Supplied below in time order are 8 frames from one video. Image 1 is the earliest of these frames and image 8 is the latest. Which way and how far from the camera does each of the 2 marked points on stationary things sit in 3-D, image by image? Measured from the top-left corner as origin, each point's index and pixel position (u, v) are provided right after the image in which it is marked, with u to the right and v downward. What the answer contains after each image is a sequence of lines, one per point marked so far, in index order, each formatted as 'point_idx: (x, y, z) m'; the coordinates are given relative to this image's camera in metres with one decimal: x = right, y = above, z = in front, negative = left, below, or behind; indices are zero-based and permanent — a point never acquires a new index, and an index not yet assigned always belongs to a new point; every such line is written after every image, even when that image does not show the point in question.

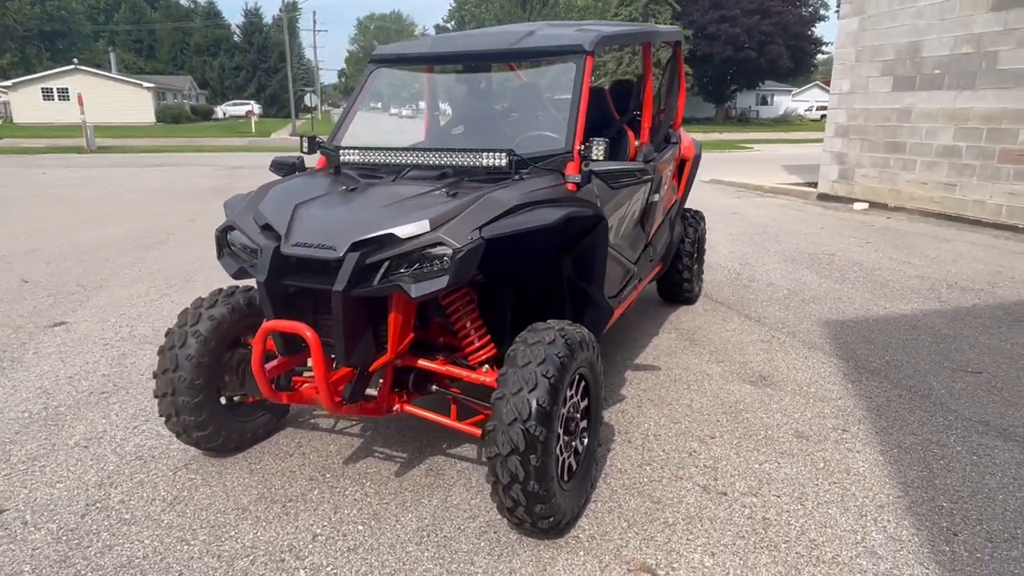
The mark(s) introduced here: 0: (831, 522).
0: (+1.5, -1.1, +3.1) m
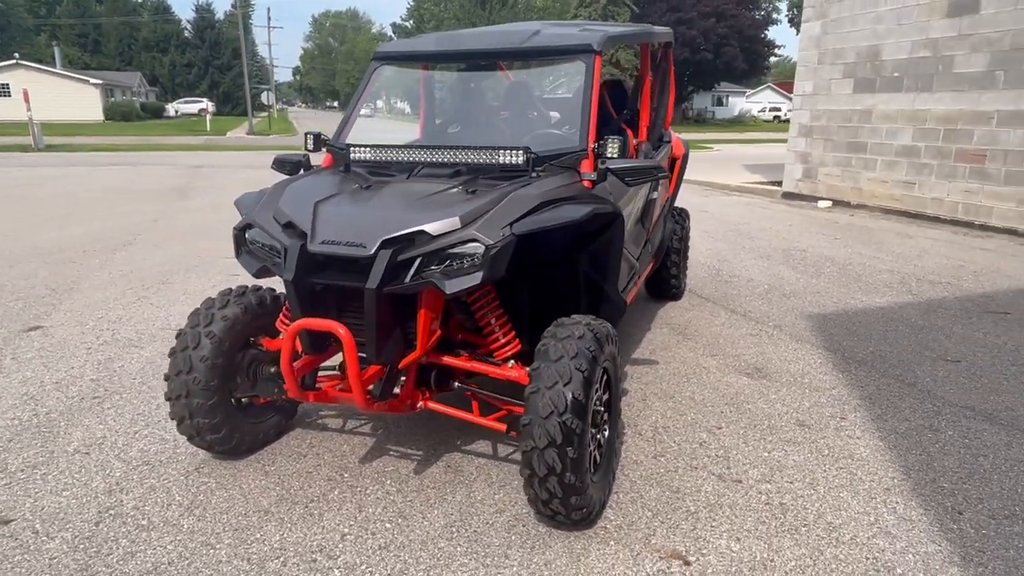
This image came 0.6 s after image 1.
0: (+1.6, -1.0, +3.2) m
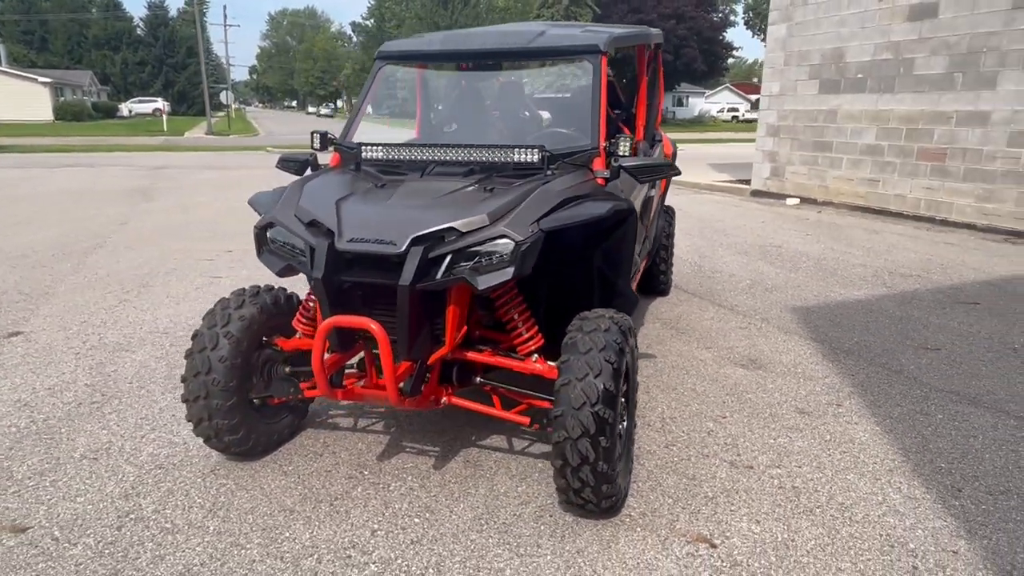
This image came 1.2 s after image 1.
0: (+1.7, -1.0, +3.3) m
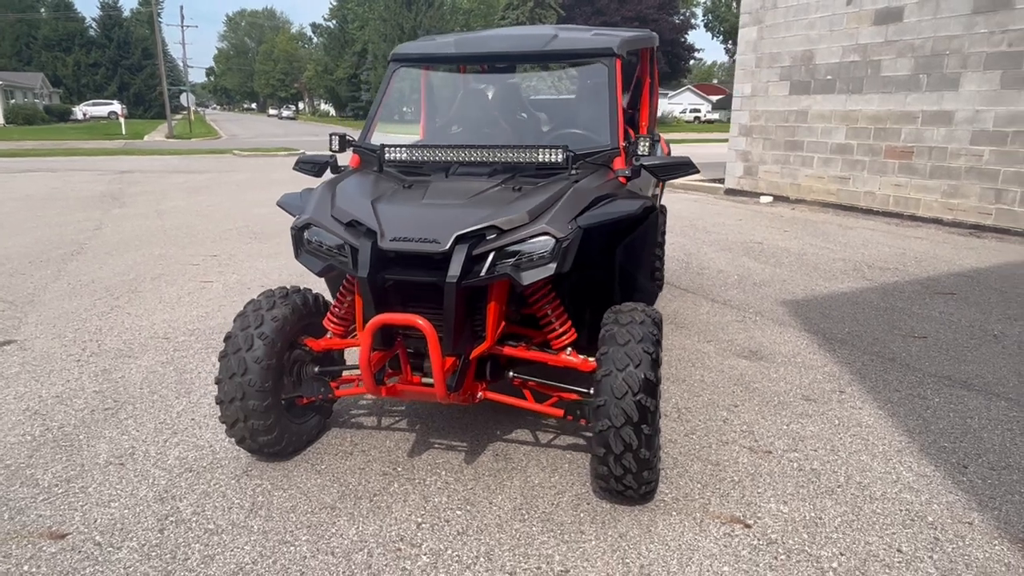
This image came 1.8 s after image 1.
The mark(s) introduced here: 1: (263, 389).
0: (+1.9, -1.0, +3.5) m
1: (-1.3, -0.5, +3.3) m
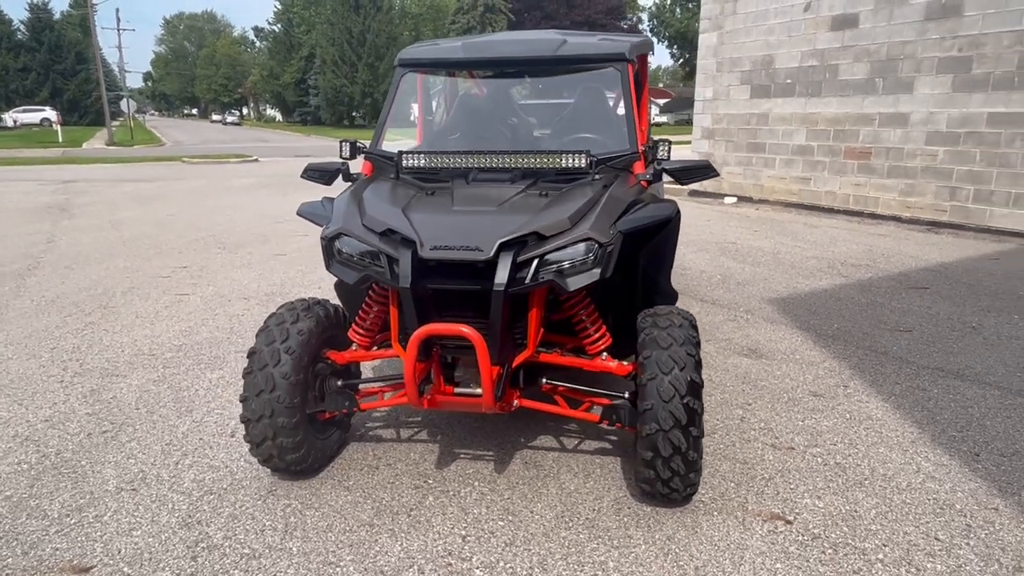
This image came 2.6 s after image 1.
0: (+2.1, -0.9, +3.6) m
1: (-1.1, -0.6, +3.2) m
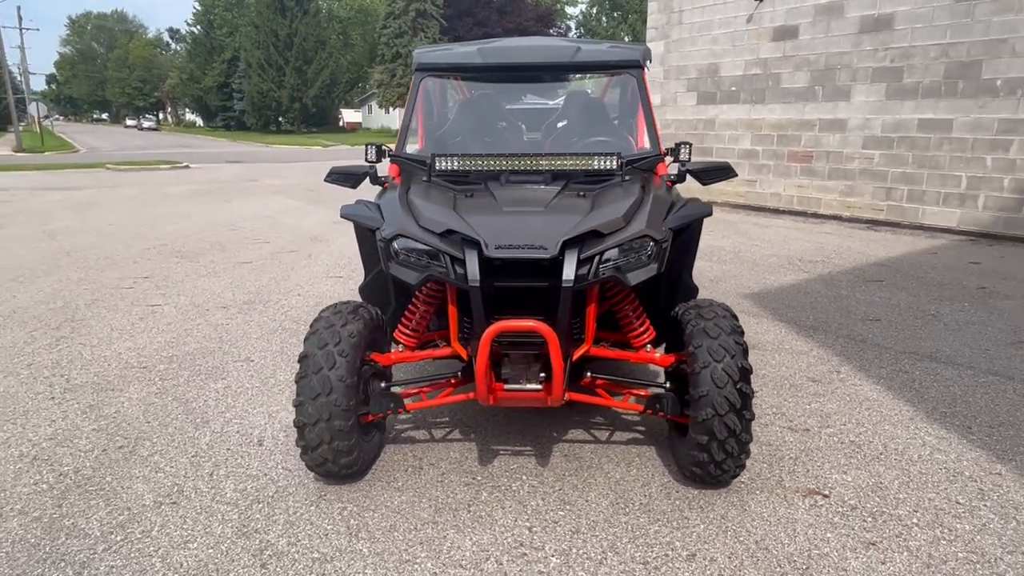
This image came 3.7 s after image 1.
0: (+2.3, -0.9, +3.9) m
1: (-0.8, -0.6, +3.2) m
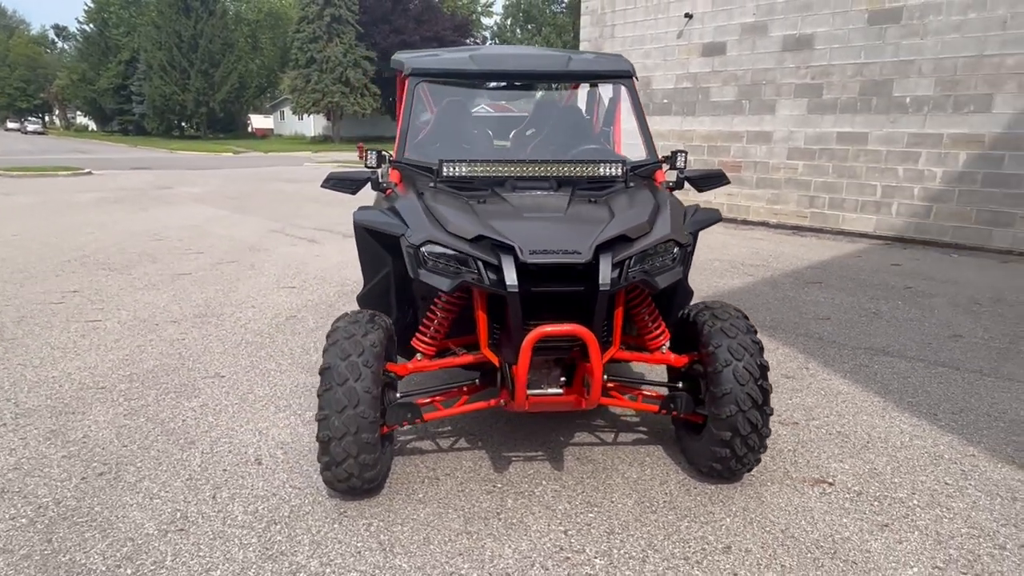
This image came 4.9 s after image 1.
0: (+2.3, -0.9, +4.2) m
1: (-0.7, -0.6, +3.1) m
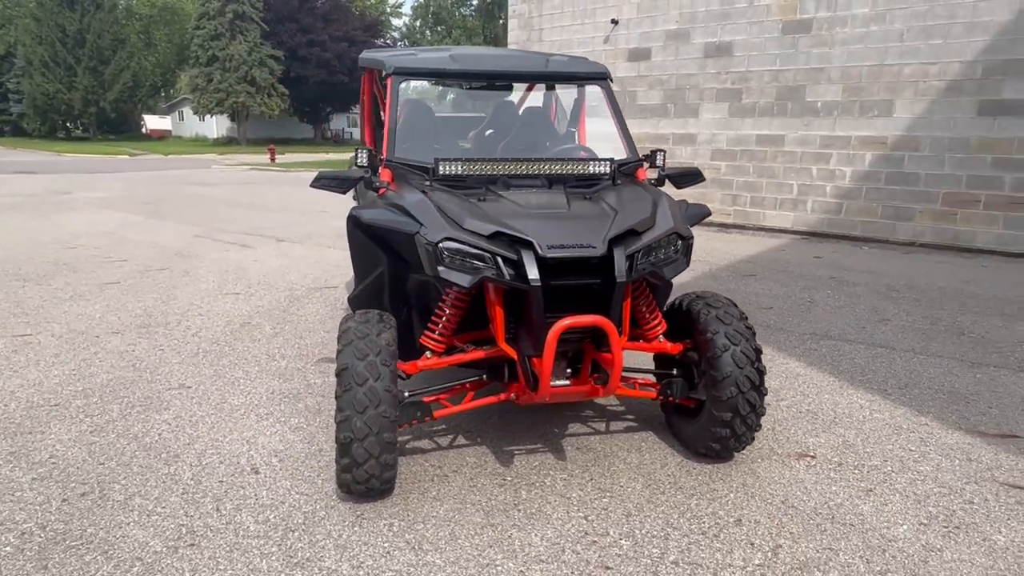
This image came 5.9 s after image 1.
0: (+2.3, -0.8, +4.6) m
1: (-0.6, -0.6, +3.1) m
